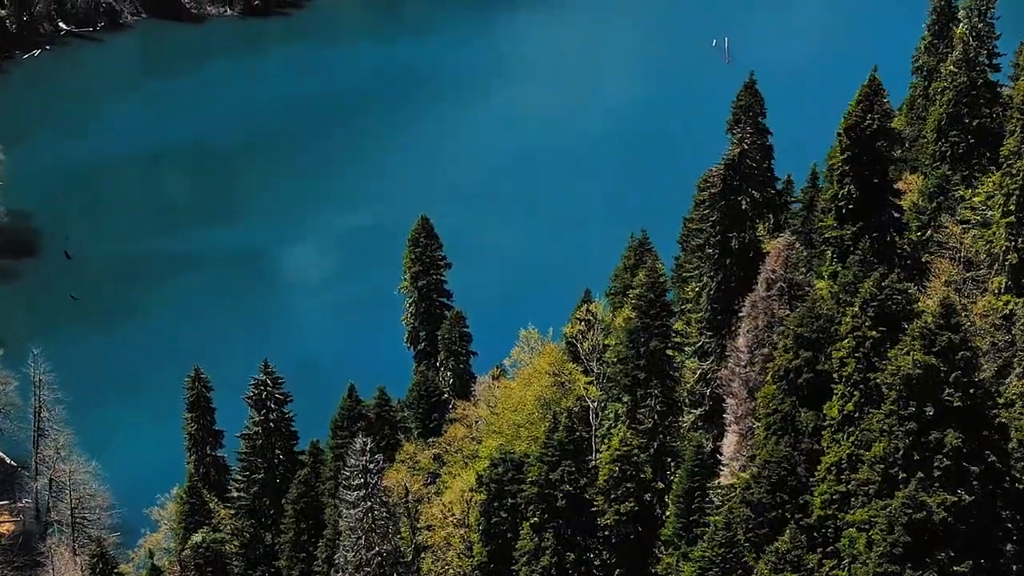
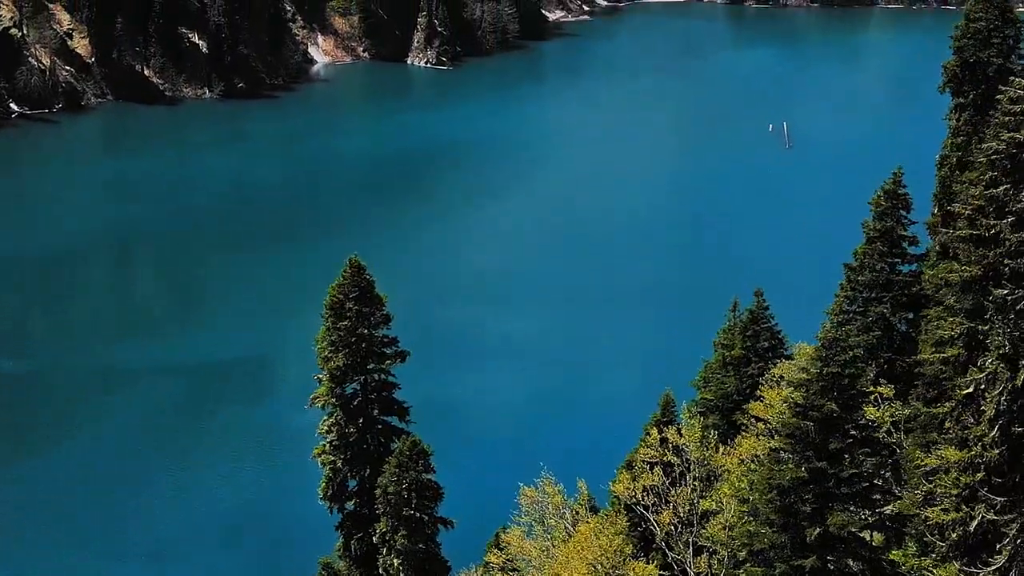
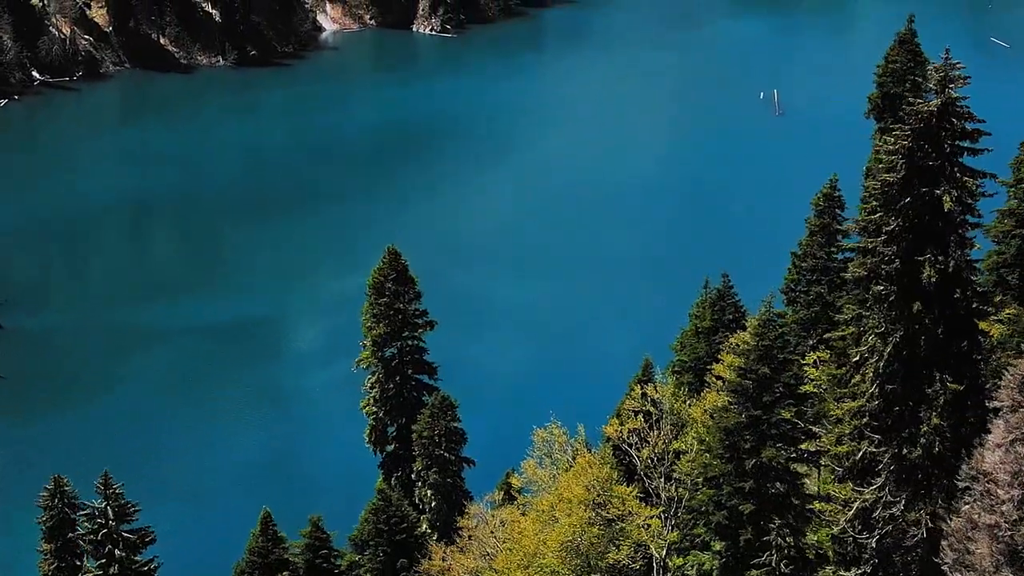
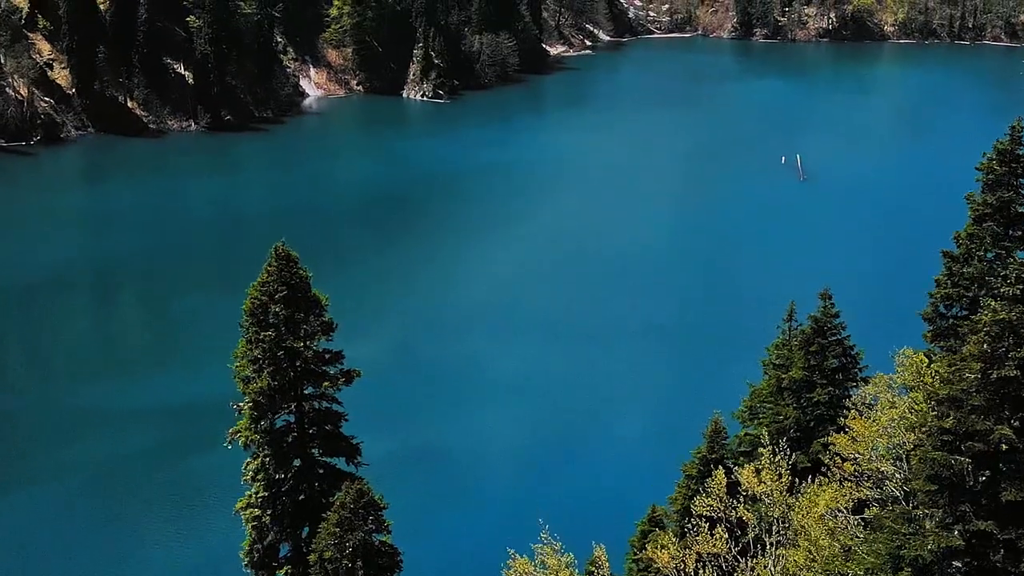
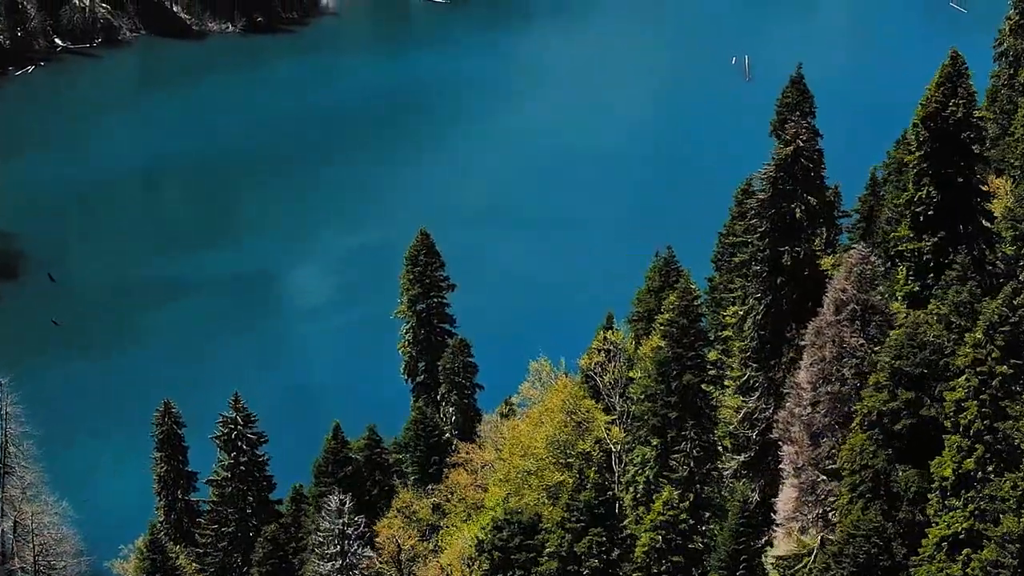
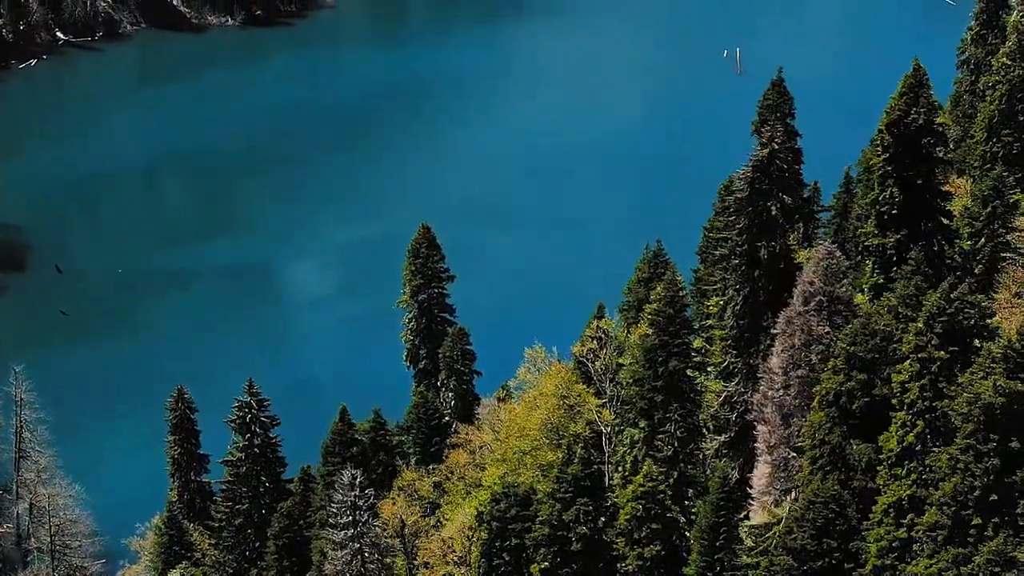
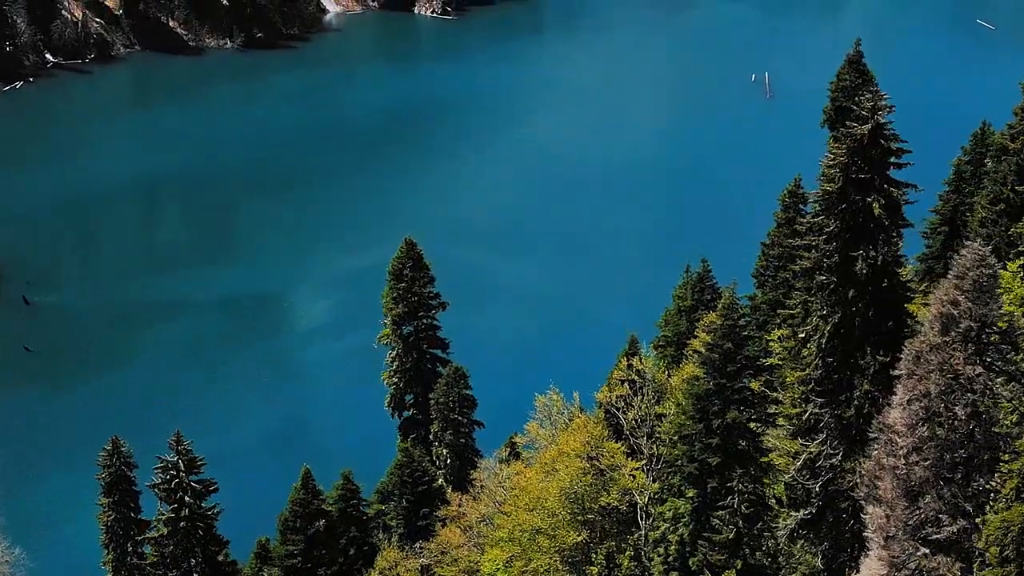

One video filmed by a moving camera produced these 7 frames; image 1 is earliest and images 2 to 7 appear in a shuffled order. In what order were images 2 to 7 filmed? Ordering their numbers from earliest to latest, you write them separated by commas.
6, 5, 7, 3, 2, 4
